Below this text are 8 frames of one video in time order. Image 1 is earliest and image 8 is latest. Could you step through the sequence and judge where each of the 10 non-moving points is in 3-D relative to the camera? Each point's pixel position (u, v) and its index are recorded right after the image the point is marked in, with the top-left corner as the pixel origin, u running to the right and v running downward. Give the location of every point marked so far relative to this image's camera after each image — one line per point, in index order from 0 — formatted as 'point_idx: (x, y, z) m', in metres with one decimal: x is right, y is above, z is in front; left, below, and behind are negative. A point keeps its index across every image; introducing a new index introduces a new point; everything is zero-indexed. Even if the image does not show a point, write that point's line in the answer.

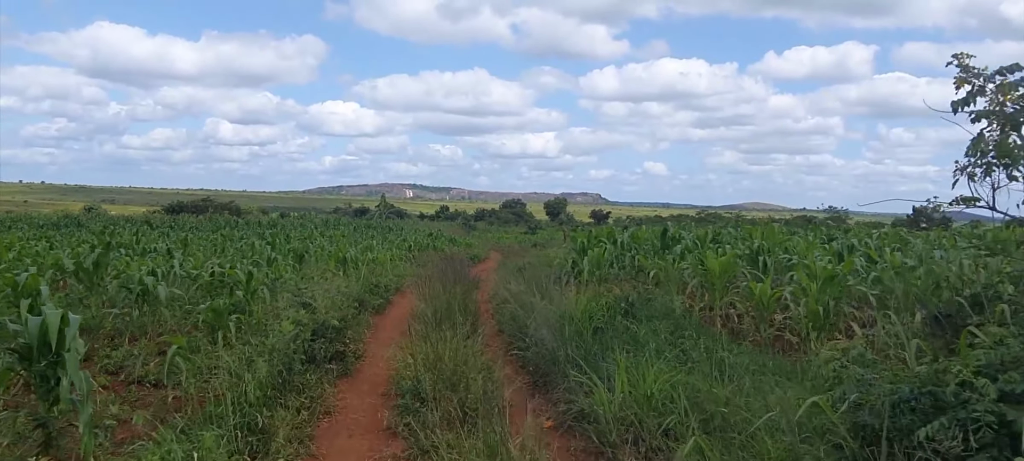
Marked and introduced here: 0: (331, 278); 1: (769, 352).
0: (-3.0, -0.8, +11.4) m
1: (+2.4, -1.2, +6.6) m
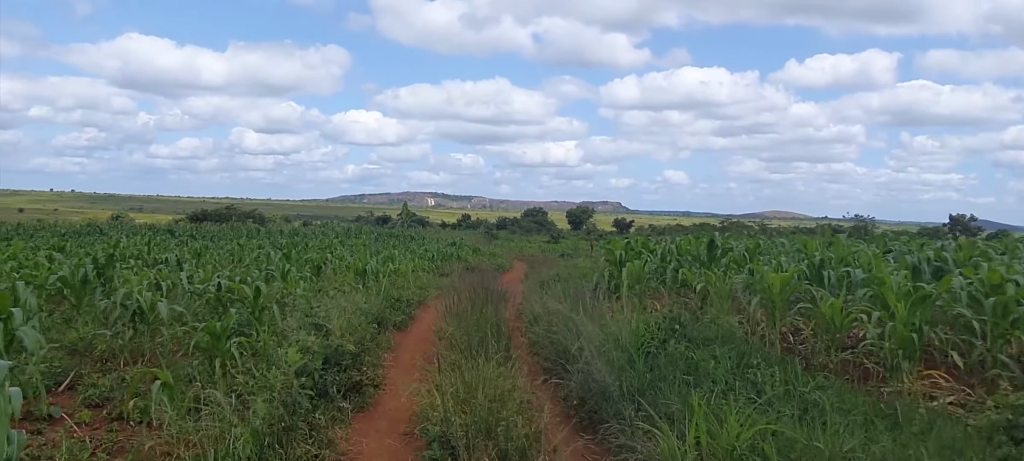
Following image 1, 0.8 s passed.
0: (-2.5, -0.9, +10.6) m
1: (+2.7, -1.3, +5.6) m
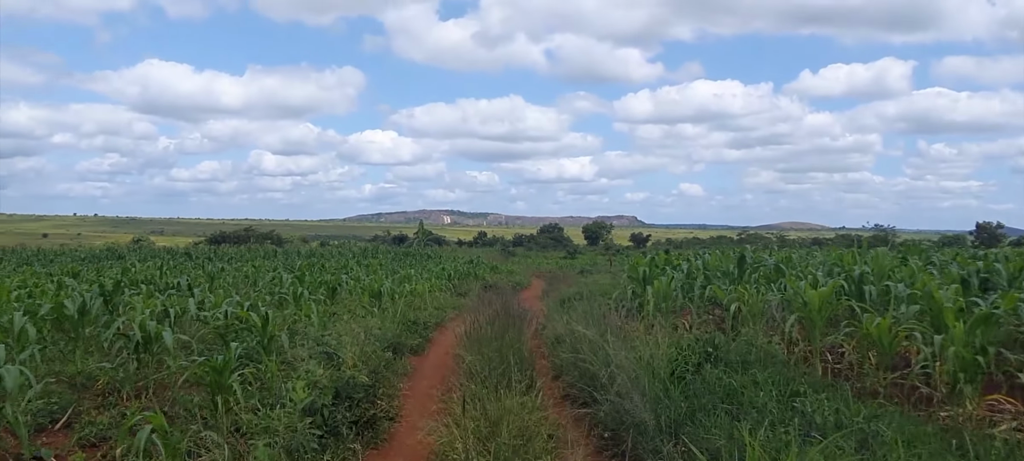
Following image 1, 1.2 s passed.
0: (-2.2, -1.2, +10.2) m
1: (+2.9, -1.4, +5.1) m
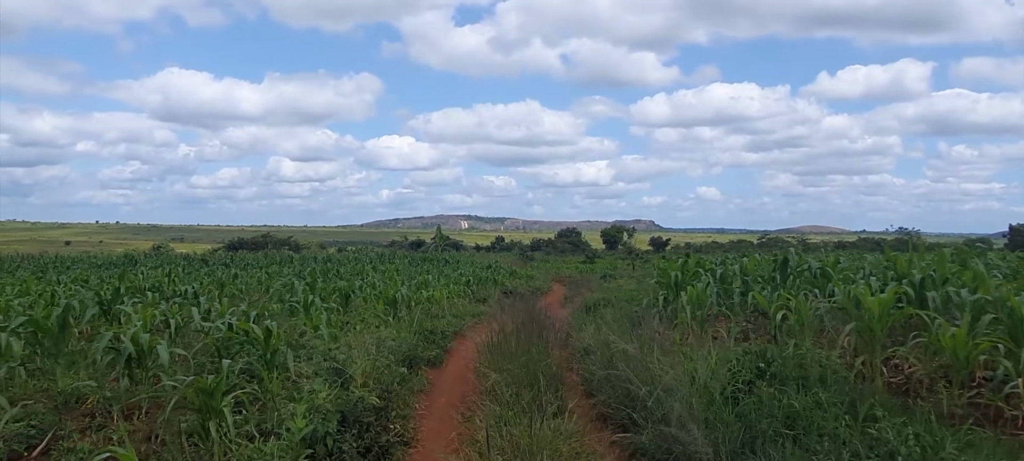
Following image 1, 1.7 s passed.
0: (-1.9, -1.3, +9.6) m
1: (+3.1, -1.3, +4.4) m
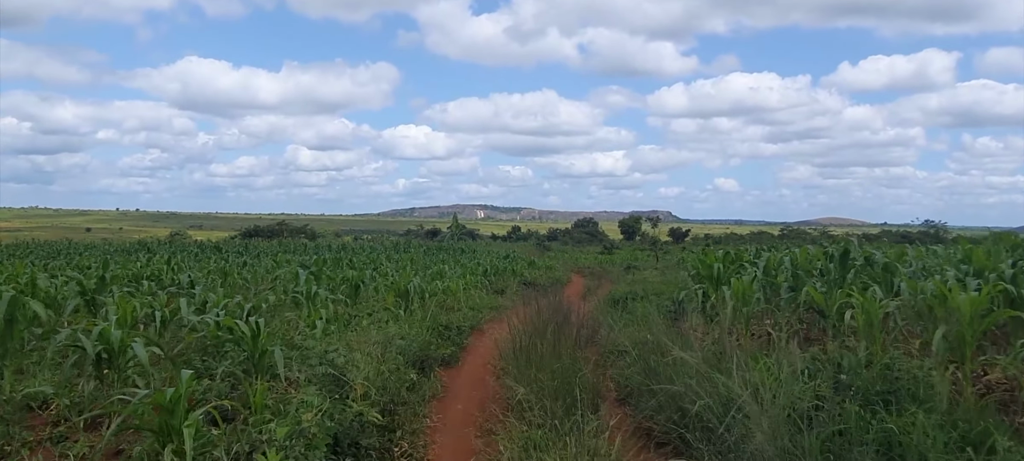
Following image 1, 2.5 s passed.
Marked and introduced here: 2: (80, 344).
0: (-1.6, -1.1, +8.8) m
1: (+3.2, -1.3, +3.5) m
2: (-3.2, -0.8, +5.2) m
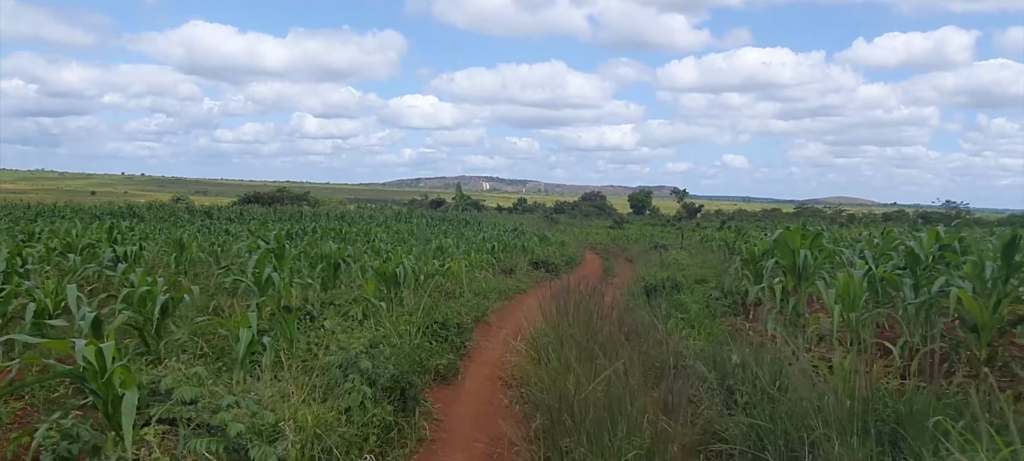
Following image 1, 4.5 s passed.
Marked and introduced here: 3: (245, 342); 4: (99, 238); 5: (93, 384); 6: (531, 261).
0: (-1.4, -0.8, +6.6) m
1: (+3.4, -1.3, +1.3) m
2: (-3.0, -0.6, +3.0) m
3: (-1.5, -0.7, +4.0) m
4: (-6.6, -0.1, +11.5) m
5: (-1.8, -0.6, +3.0) m
6: (+0.5, -0.7, +17.0) m
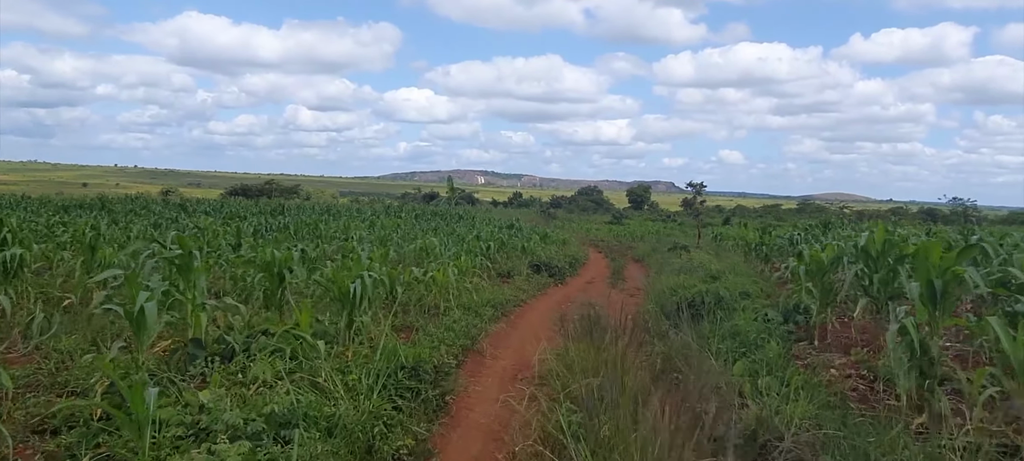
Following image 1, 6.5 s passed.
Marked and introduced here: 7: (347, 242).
0: (-1.4, -0.8, +4.3) m
1: (+3.4, -1.4, -0.9) m
2: (-3.0, -0.7, +0.8) m
3: (-1.5, -0.7, +1.8) m
4: (-6.6, -0.1, +9.2) m
5: (-1.7, -0.7, +0.7) m
6: (+0.4, -0.7, +14.8) m
7: (-3.1, -0.2, +13.3) m
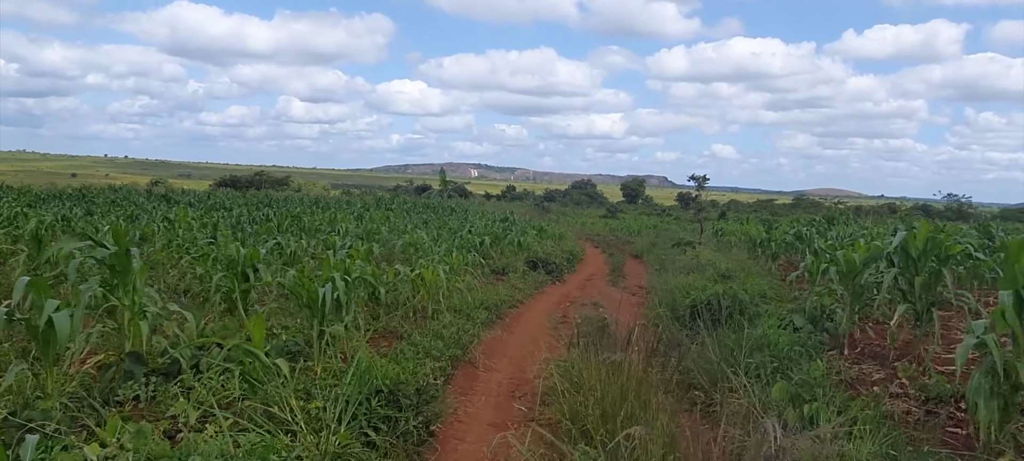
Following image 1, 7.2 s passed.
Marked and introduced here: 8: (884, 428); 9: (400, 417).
0: (-1.4, -0.8, +3.5) m
1: (+3.5, -1.4, -1.8) m
2: (-3.0, -0.7, -0.1) m
3: (-1.5, -0.7, +0.9) m
4: (-6.7, 0.0, +8.3) m
5: (-1.7, -0.7, -0.1) m
6: (+0.3, -0.5, +13.9) m
7: (-3.2, 0.0, +12.4) m
8: (+2.1, -0.9, +3.9) m
9: (-0.6, -1.1, +3.9) m
